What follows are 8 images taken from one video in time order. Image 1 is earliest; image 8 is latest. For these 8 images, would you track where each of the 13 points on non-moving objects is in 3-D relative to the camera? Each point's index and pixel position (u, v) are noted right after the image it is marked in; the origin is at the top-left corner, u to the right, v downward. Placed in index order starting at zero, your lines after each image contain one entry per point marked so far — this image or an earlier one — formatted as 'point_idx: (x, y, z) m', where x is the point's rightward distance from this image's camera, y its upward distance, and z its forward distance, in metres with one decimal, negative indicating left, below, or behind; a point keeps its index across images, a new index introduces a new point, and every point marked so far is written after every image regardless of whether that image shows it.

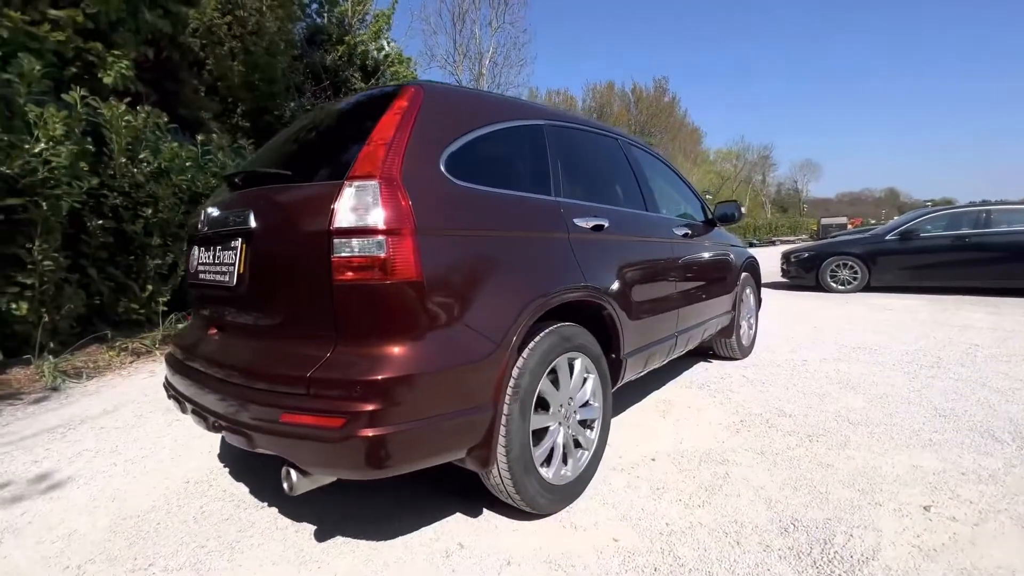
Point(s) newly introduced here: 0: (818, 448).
0: (+1.7, -0.9, +3.4) m
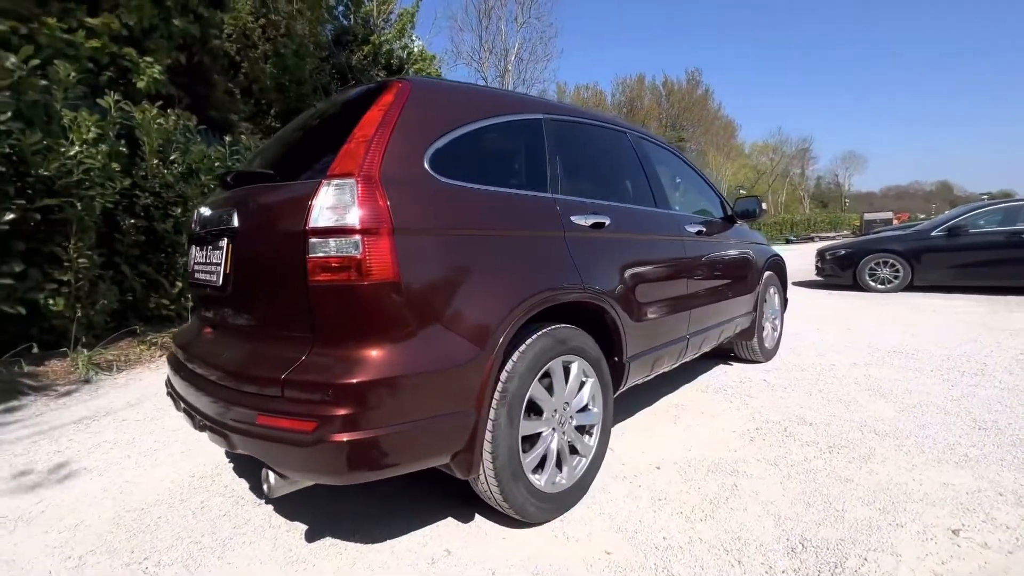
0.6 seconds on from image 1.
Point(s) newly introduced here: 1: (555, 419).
0: (+1.7, -0.9, +3.2) m
1: (+0.2, -0.6, +2.7) m
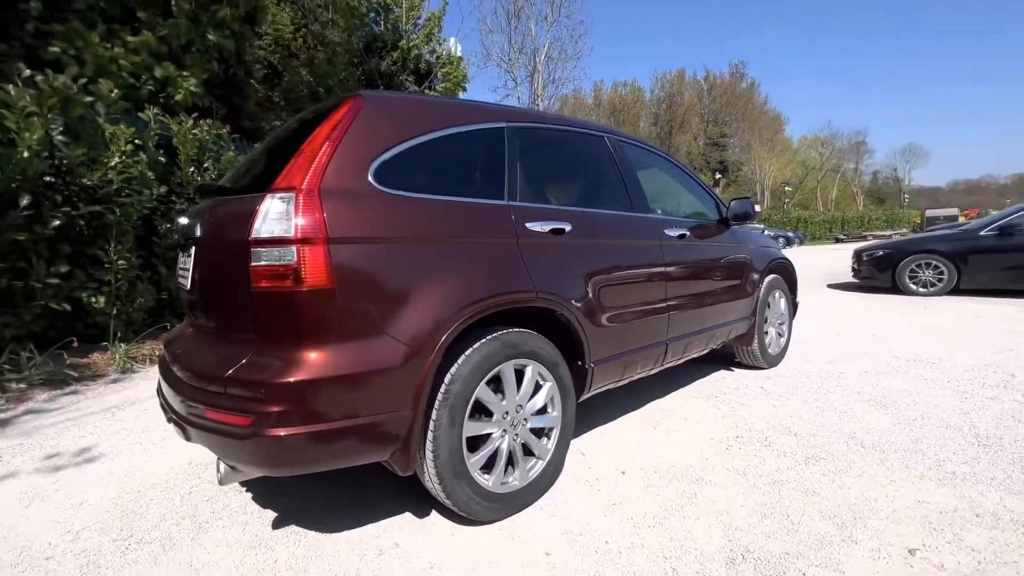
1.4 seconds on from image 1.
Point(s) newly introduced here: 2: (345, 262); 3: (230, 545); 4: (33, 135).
0: (+1.5, -1.0, +3.1) m
1: (0.0, -0.6, +2.8) m
2: (-0.6, +0.1, +2.3) m
3: (-1.2, -1.1, +2.7) m
4: (-3.5, +1.1, +4.4) m
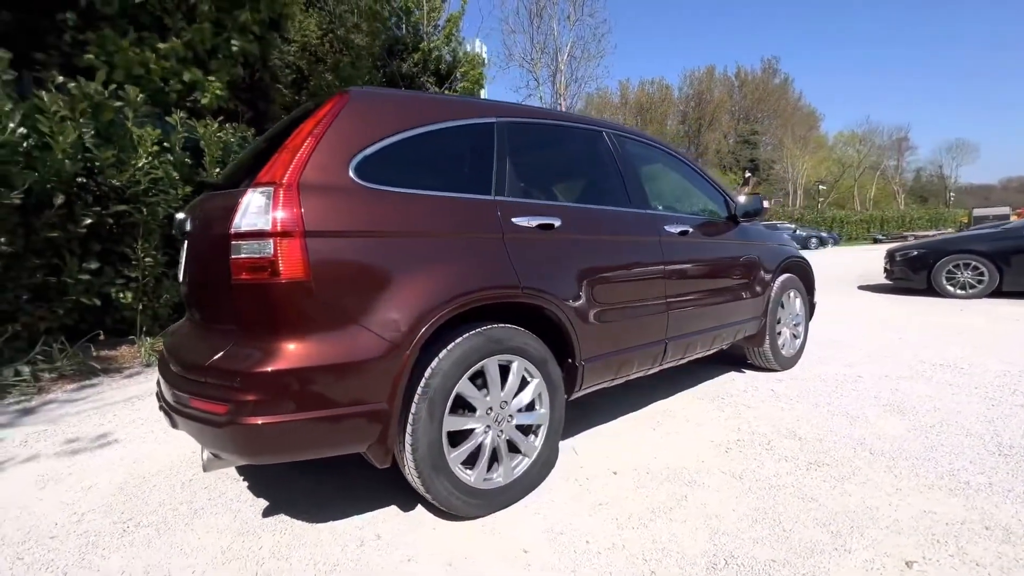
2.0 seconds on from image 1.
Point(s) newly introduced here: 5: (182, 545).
0: (+1.5, -0.9, +3.0) m
1: (-0.1, -0.6, +2.7) m
2: (-0.7, +0.1, +2.3) m
3: (-1.3, -1.1, +2.7) m
4: (-3.4, +1.2, +4.6) m
5: (-1.4, -1.1, +2.6) m
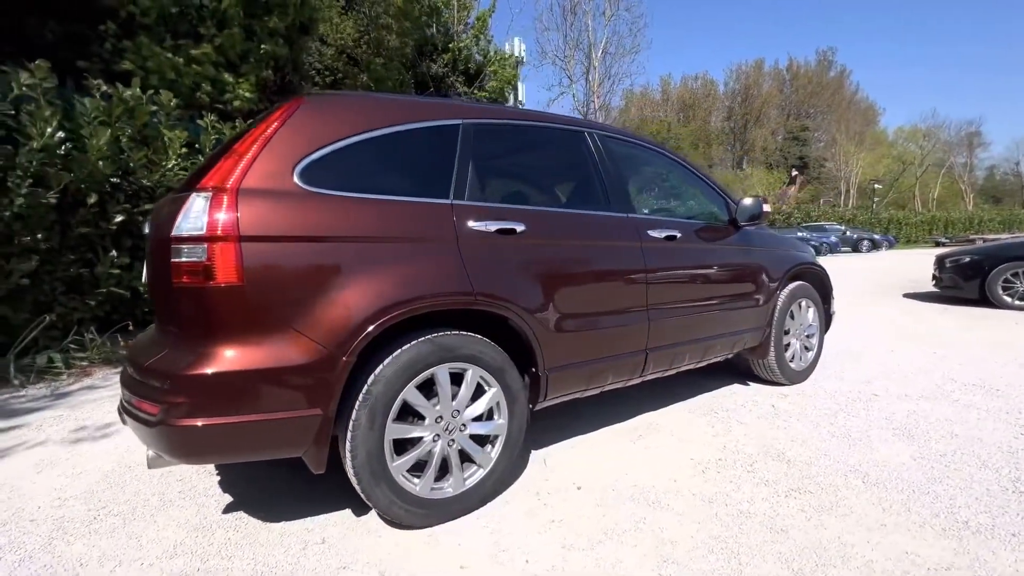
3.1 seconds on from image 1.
0: (+1.3, -1.0, +2.8) m
1: (-0.3, -0.6, +2.7) m
2: (-1.0, +0.1, +2.3) m
3: (-1.6, -1.1, +2.8) m
4: (-3.4, +1.2, +4.9) m
5: (-1.7, -1.1, +2.7) m
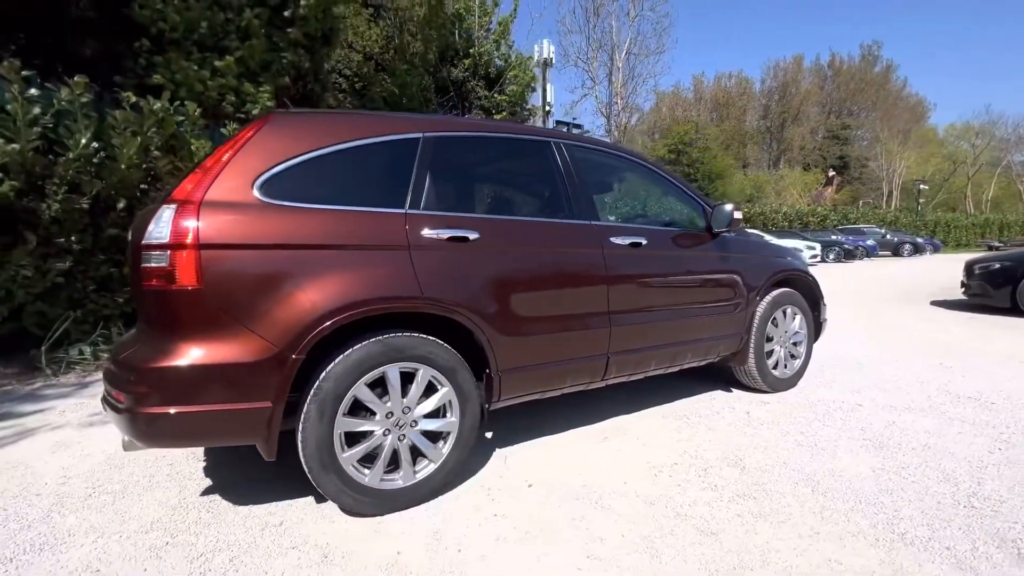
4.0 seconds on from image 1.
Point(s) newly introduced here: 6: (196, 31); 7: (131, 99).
0: (+1.0, -1.0, +2.8) m
1: (-0.6, -0.6, +2.9) m
2: (-1.3, +0.1, +2.6) m
3: (-1.8, -1.1, +3.1) m
4: (-3.4, +1.2, +5.4) m
5: (-1.9, -1.1, +3.0) m
6: (-3.3, +2.7, +6.4) m
7: (-3.5, +1.8, +5.6) m
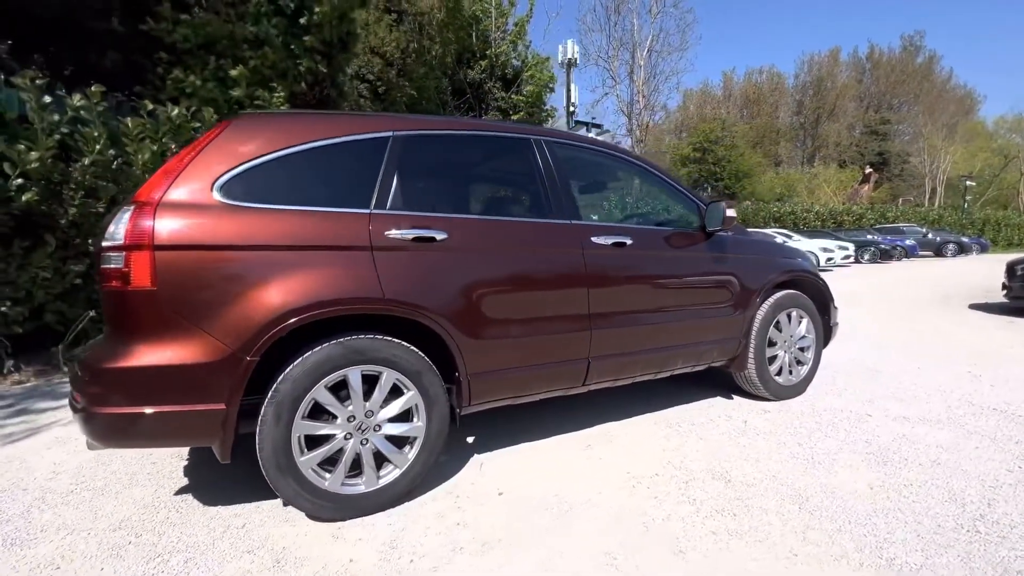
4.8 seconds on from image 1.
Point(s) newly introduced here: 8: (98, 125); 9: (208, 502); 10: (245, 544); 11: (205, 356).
0: (+0.8, -1.0, +2.6) m
1: (-0.8, -0.6, +2.8) m
2: (-1.5, +0.1, +2.6) m
3: (-1.9, -1.1, +3.1) m
4: (-3.4, +1.2, +5.5) m
5: (-2.1, -1.1, +3.0) m
6: (-3.2, +2.7, +6.5) m
7: (-3.5, +1.7, +5.8) m
8: (-3.7, +1.4, +5.4) m
9: (-1.5, -1.1, +3.1) m
10: (-1.2, -1.2, +2.7) m
11: (-1.3, -0.3, +2.6) m
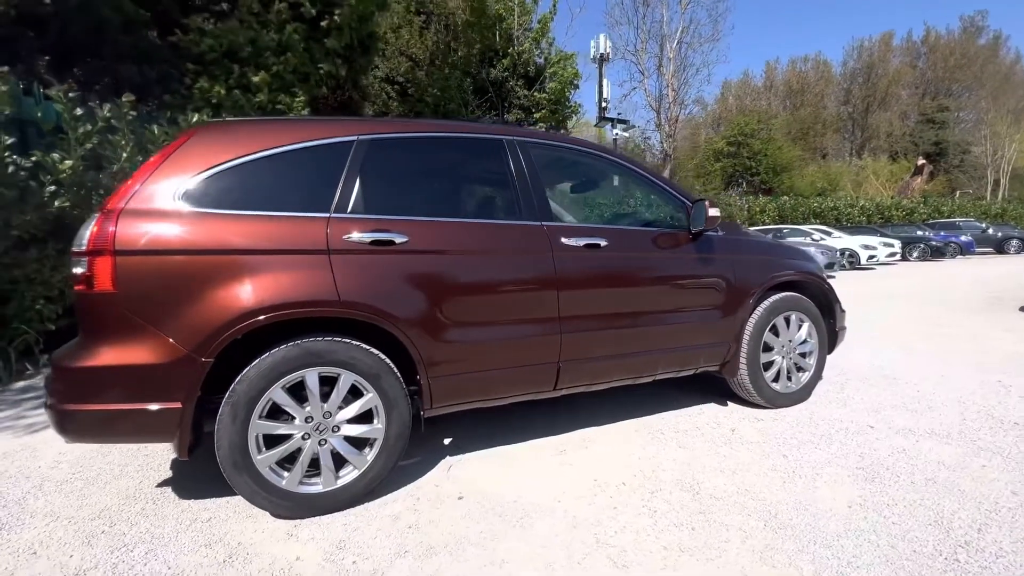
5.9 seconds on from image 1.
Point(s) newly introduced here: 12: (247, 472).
0: (+0.6, -1.1, +2.5) m
1: (-1.0, -0.6, +2.8) m
2: (-1.7, +0.1, +2.7) m
3: (-2.1, -1.1, +3.3) m
4: (-3.3, +1.2, +5.8) m
5: (-2.3, -1.1, +3.2) m
6: (-3.0, +2.7, +6.8) m
7: (-3.4, +1.7, +6.1) m
8: (-3.6, +1.4, +5.7) m
9: (-1.7, -1.1, +3.2) m
10: (-1.4, -1.2, +2.8) m
11: (-1.5, -0.3, +2.7) m
12: (-1.2, -0.8, +2.8) m
